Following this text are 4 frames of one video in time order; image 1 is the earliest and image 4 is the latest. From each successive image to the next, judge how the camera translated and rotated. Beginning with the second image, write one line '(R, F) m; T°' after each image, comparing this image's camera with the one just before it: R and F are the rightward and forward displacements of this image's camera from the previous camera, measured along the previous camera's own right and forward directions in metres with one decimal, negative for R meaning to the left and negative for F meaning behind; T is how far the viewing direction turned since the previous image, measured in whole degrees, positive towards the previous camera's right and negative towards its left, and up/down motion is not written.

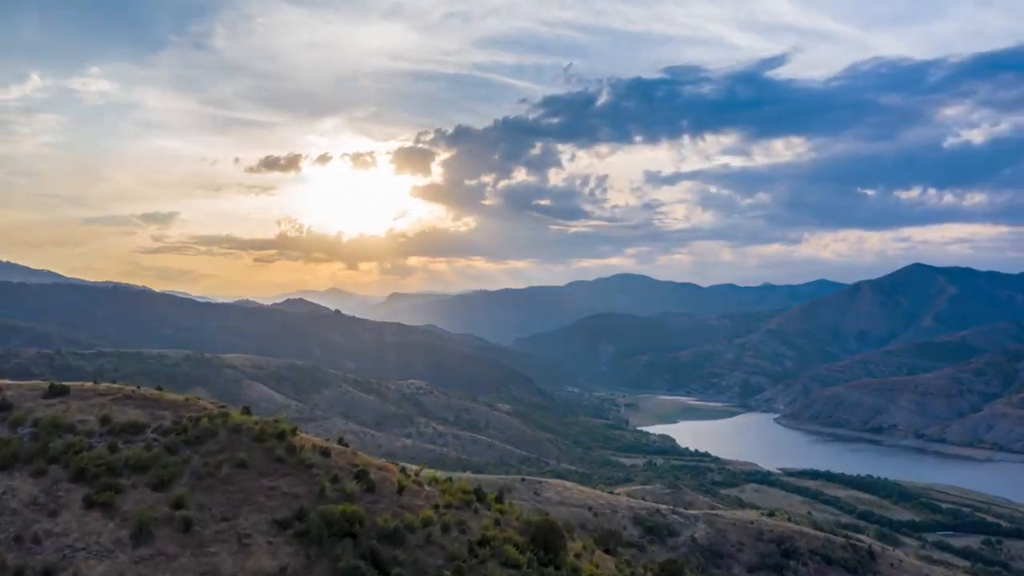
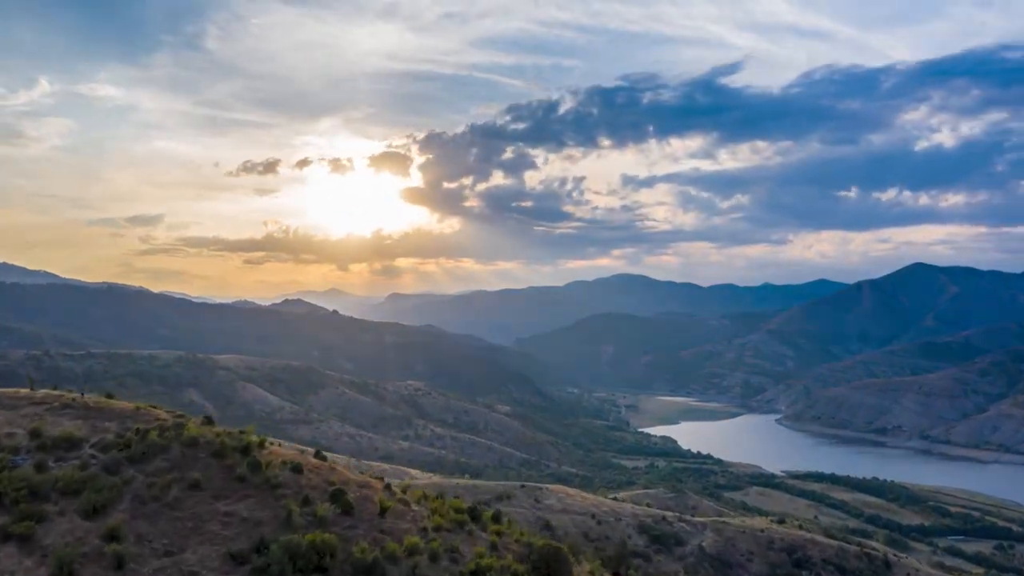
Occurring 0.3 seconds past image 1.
(0.0, +1.7) m; 0°
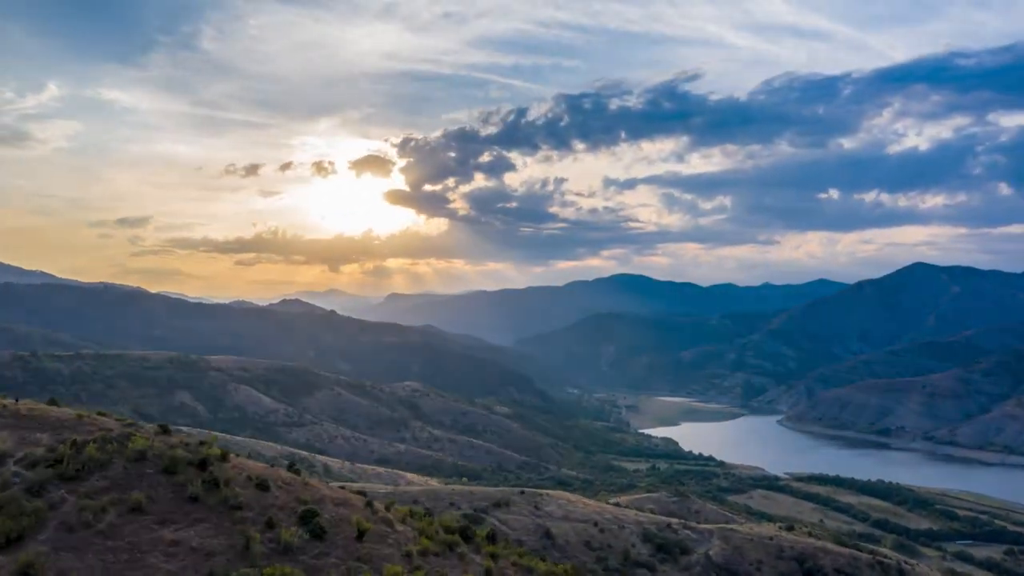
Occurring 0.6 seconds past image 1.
(0.0, +1.5) m; 0°
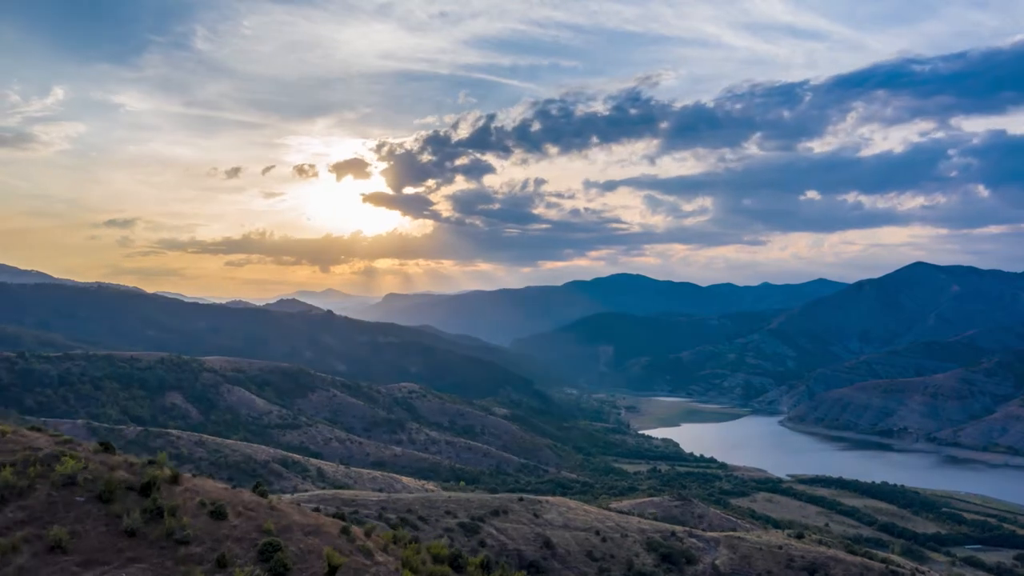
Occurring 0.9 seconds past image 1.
(0.0, +1.4) m; 0°
